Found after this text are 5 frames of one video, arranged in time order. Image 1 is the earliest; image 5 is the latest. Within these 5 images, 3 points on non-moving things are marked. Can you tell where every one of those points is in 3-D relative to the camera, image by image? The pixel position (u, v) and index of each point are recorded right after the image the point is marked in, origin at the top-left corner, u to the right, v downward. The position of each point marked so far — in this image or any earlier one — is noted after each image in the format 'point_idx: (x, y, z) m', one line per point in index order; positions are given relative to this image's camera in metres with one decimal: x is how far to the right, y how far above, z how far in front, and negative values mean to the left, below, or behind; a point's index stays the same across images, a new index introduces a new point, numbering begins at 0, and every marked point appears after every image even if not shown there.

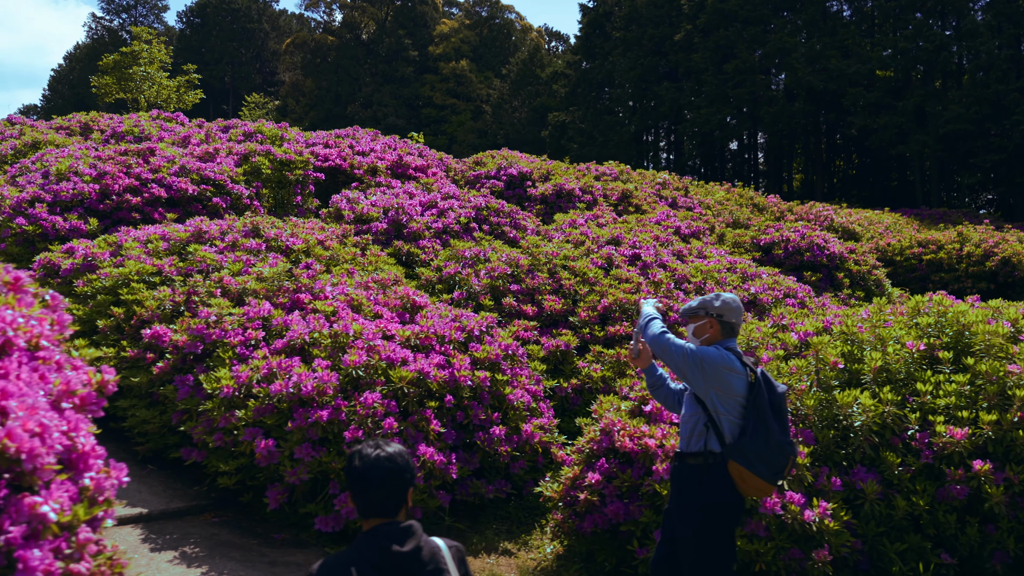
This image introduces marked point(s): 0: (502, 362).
0: (0.0, -0.4, +4.6) m
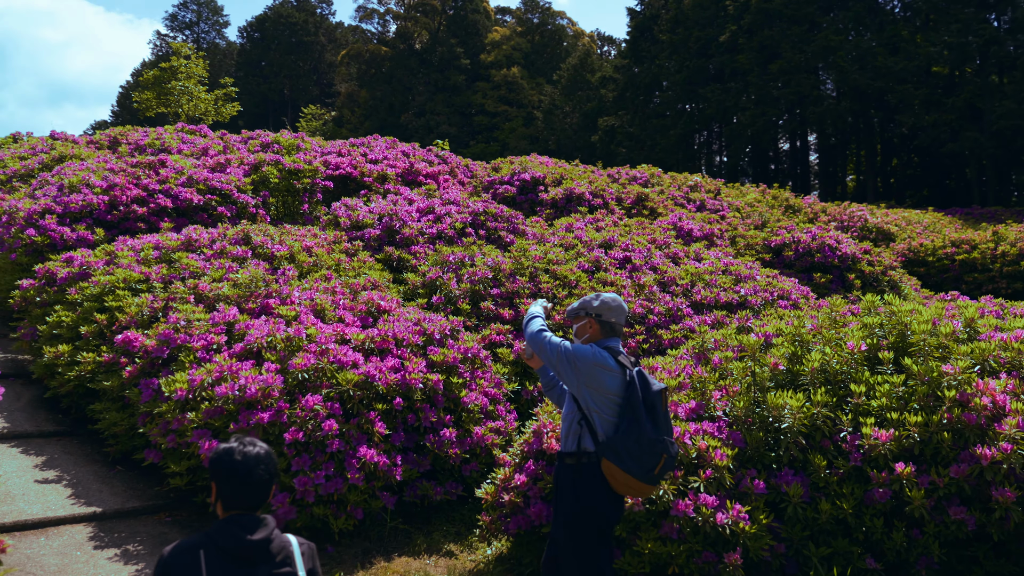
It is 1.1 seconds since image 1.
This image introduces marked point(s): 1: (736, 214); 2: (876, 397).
0: (-0.3, -0.4, +4.7) m
1: (+2.8, +0.9, +11.7) m
2: (+1.4, -0.4, +3.6) m
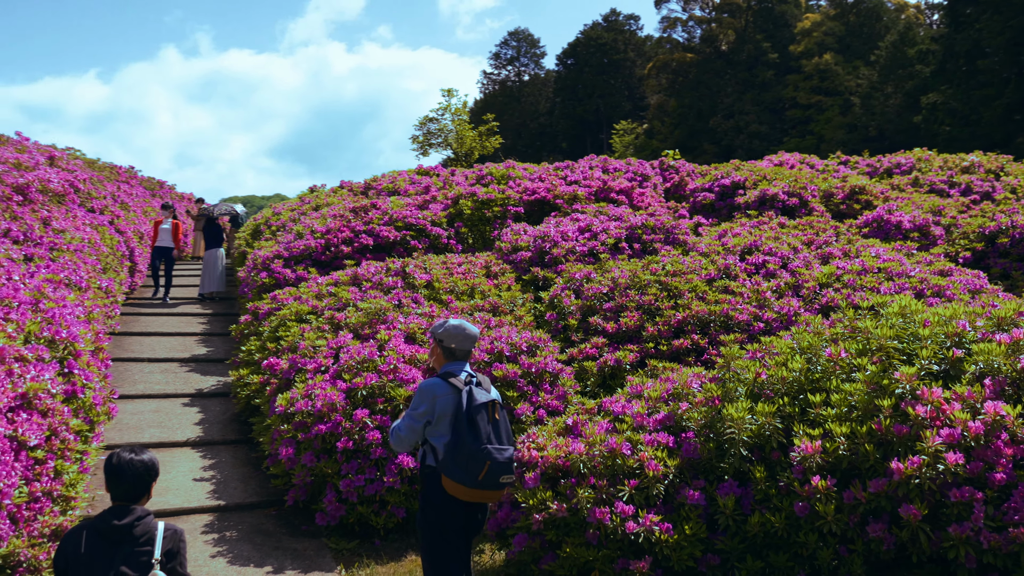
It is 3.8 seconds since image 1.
0: (+0.1, -0.5, +5.1) m
1: (+5.5, +1.0, +10.4) m
2: (+1.2, -0.4, +3.4) m
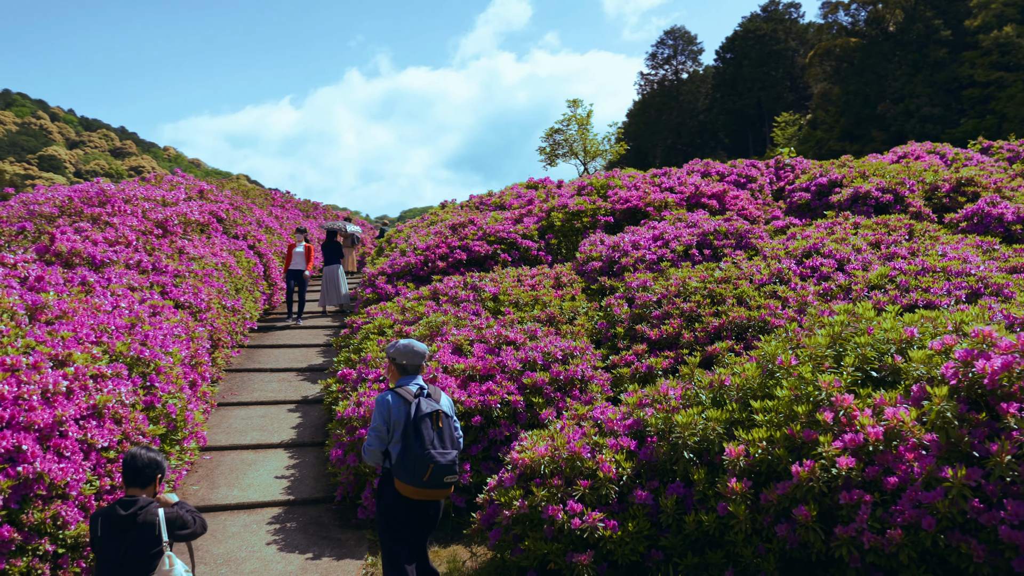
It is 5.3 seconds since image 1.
0: (+0.2, -0.6, +5.4) m
1: (+6.5, +1.1, +9.6) m
2: (+1.0, -0.5, +3.6) m
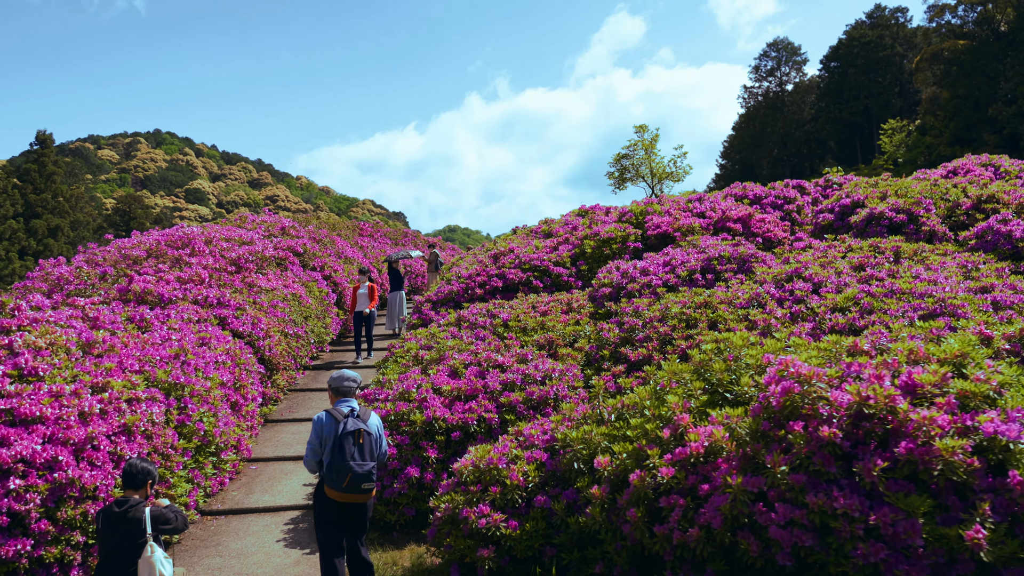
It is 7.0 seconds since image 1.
0: (+0.1, -0.8, +6.1) m
1: (+6.9, +1.0, +9.3) m
2: (+0.6, -0.6, +4.2) m
